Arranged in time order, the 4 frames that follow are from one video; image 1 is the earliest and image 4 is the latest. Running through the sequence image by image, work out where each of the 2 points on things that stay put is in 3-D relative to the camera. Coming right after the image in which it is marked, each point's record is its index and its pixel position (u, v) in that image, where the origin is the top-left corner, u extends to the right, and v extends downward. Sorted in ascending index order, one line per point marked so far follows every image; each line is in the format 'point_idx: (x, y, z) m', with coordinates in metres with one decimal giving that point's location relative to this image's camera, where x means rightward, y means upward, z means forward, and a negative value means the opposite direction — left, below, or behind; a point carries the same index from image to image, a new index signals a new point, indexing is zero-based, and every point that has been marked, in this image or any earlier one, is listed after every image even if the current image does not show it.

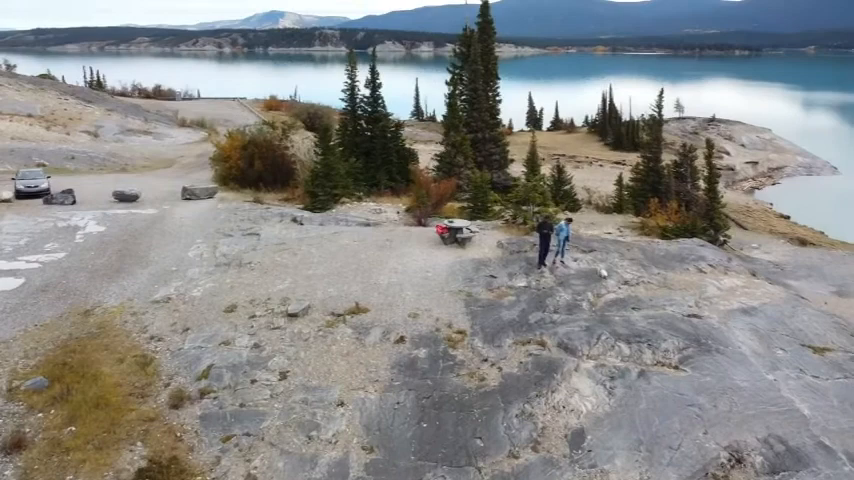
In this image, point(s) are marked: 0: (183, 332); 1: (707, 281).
0: (-4.1, -1.6, +11.1) m
1: (+5.9, -0.9, +13.9) m
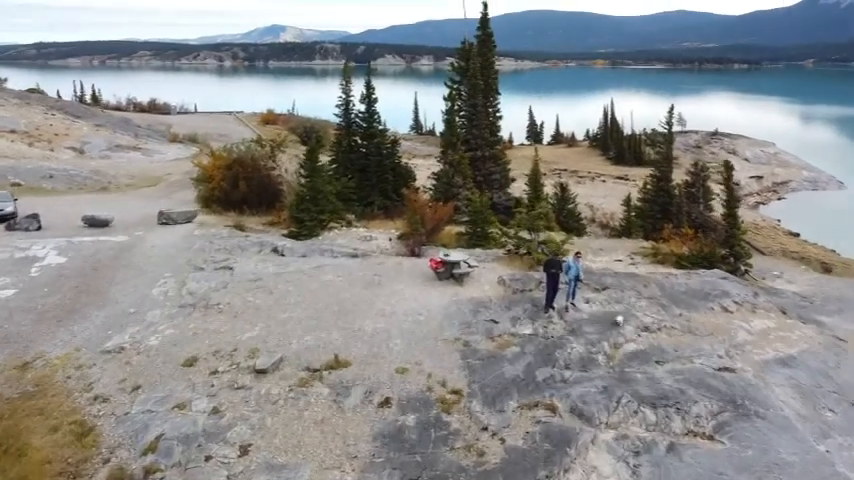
0: (-4.2, -2.2, +9.6) m
1: (+5.7, -1.5, +12.3) m
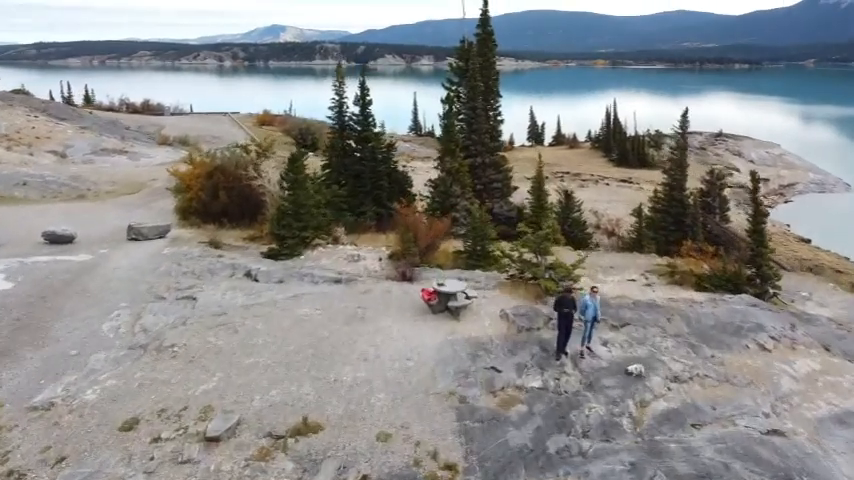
0: (-4.4, -2.7, +7.8) m
1: (+5.6, -2.0, +10.6) m
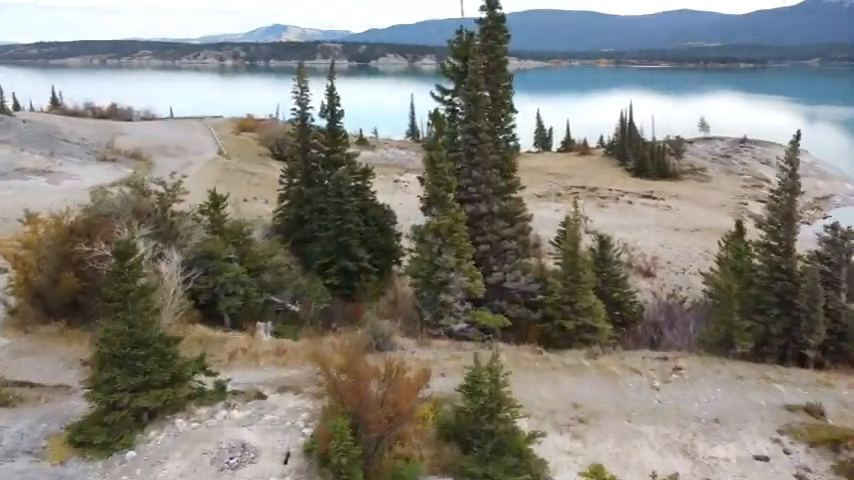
0: (-5.0, -4.8, 0.0) m
1: (+5.0, -4.1, +2.7) m
